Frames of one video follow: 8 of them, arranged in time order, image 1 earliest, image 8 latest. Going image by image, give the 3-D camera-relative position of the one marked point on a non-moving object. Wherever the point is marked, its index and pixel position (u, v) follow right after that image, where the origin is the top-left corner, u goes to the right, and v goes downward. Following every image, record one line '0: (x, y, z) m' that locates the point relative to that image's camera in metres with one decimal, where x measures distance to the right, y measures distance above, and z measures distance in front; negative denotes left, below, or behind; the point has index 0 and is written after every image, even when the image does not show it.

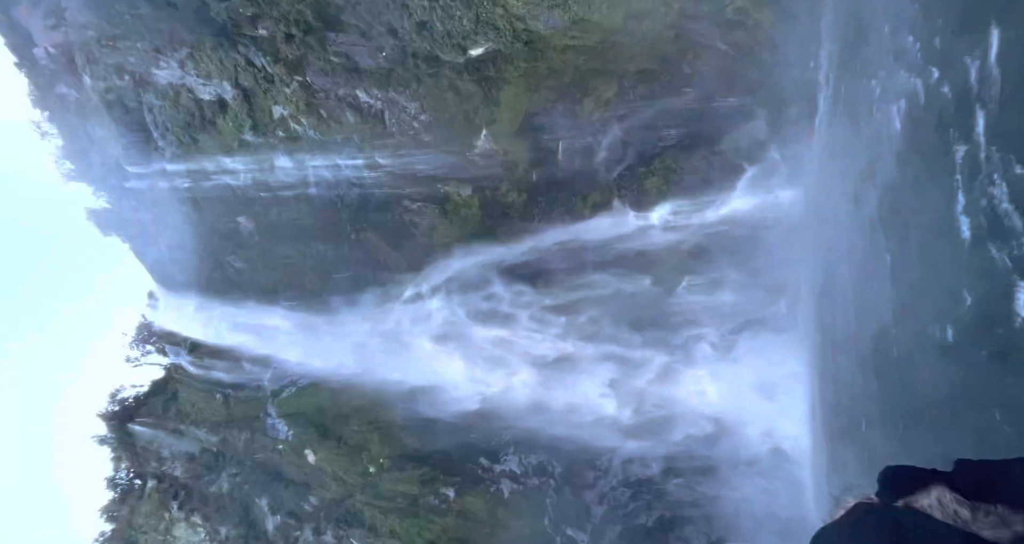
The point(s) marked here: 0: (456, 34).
0: (-0.7, +3.2, +8.5) m
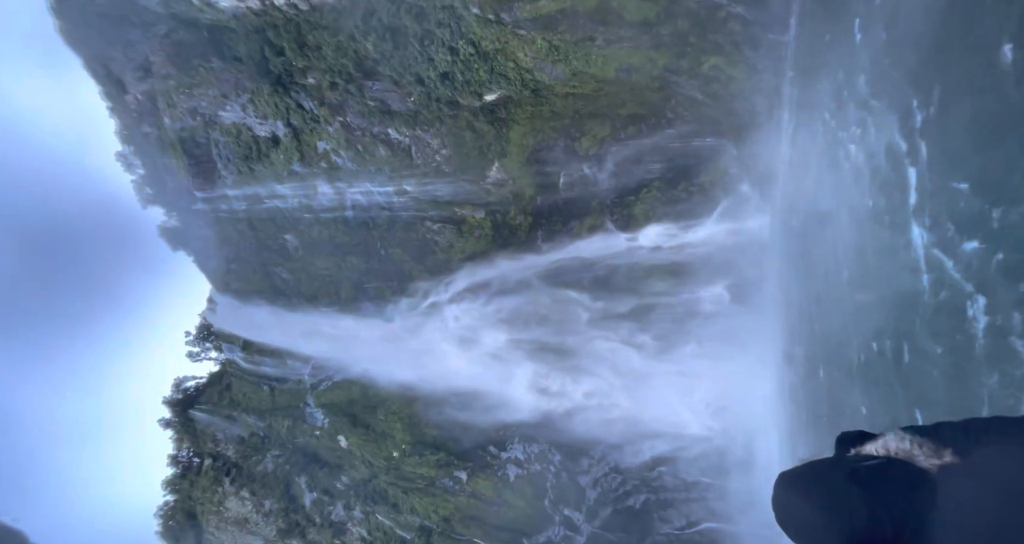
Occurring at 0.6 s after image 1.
0: (-0.7, +3.0, +10.2) m
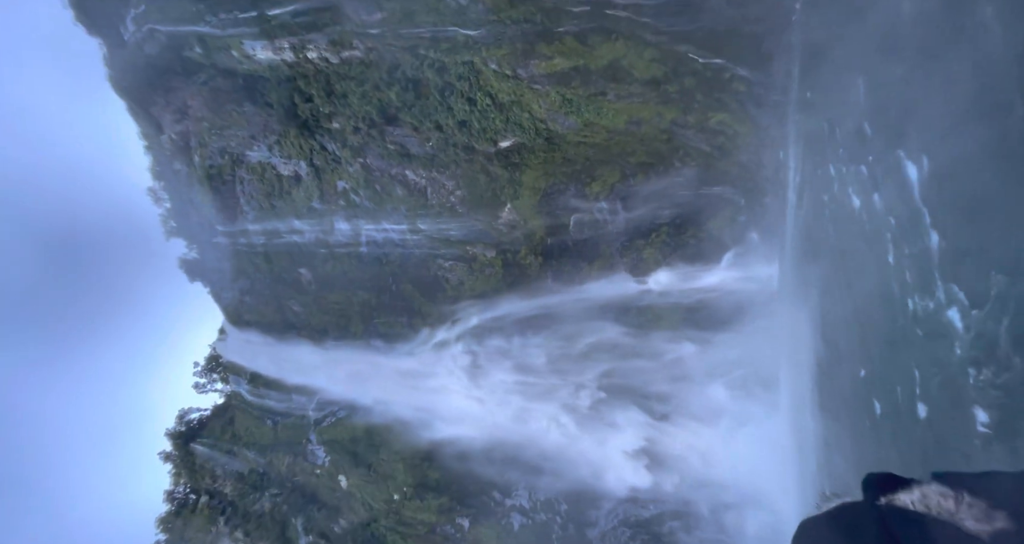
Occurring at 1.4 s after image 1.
0: (-0.4, +2.4, +10.7) m
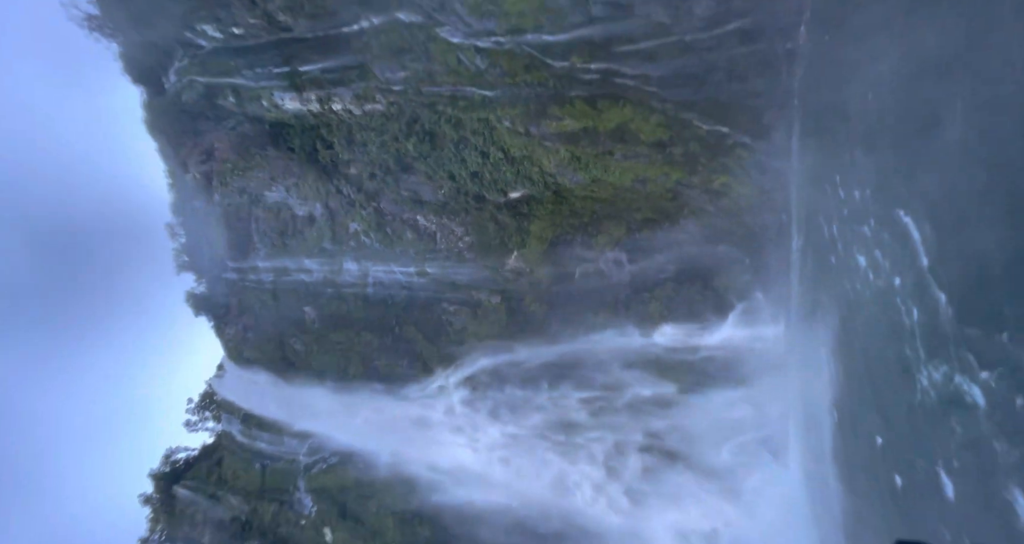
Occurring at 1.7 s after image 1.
0: (-0.2, +1.6, +11.0) m
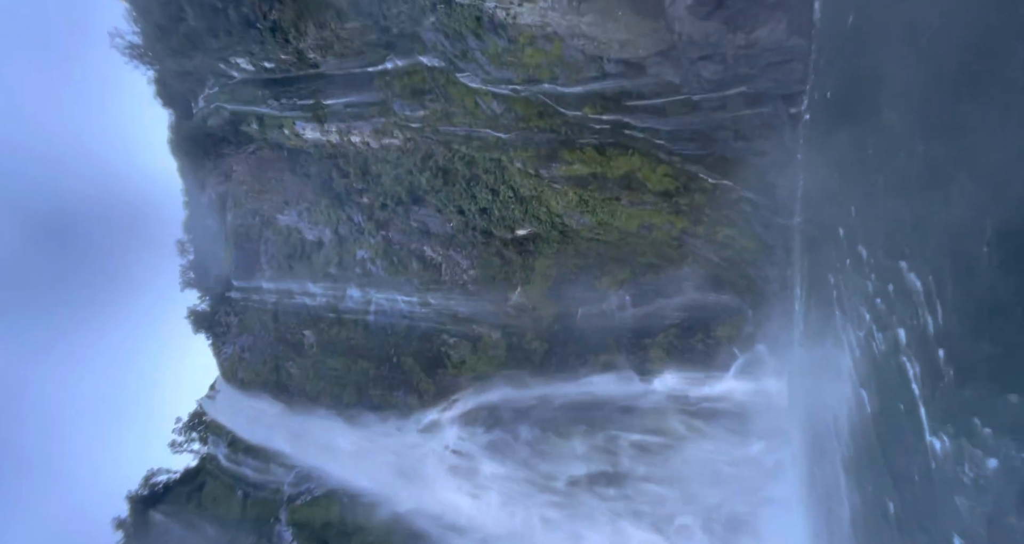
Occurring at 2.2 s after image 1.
0: (-0.1, +1.0, +11.1) m
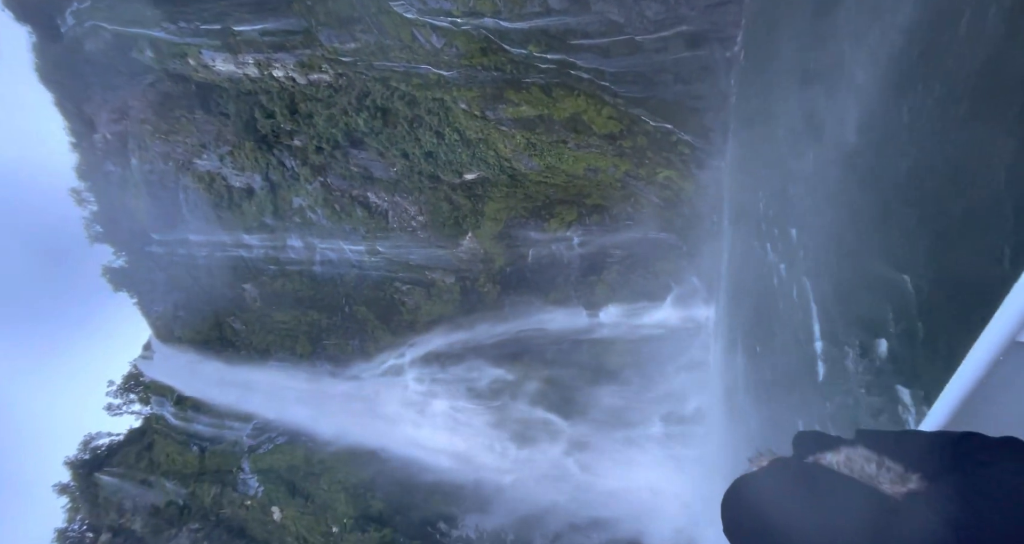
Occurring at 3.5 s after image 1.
0: (-1.0, +1.9, +11.0) m
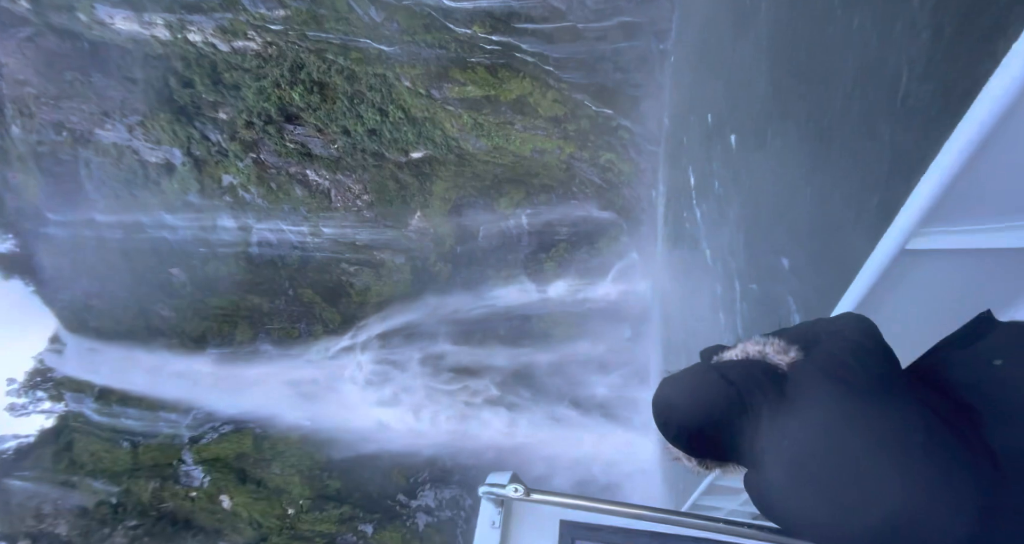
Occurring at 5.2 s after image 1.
0: (-2.0, +2.3, +10.9) m
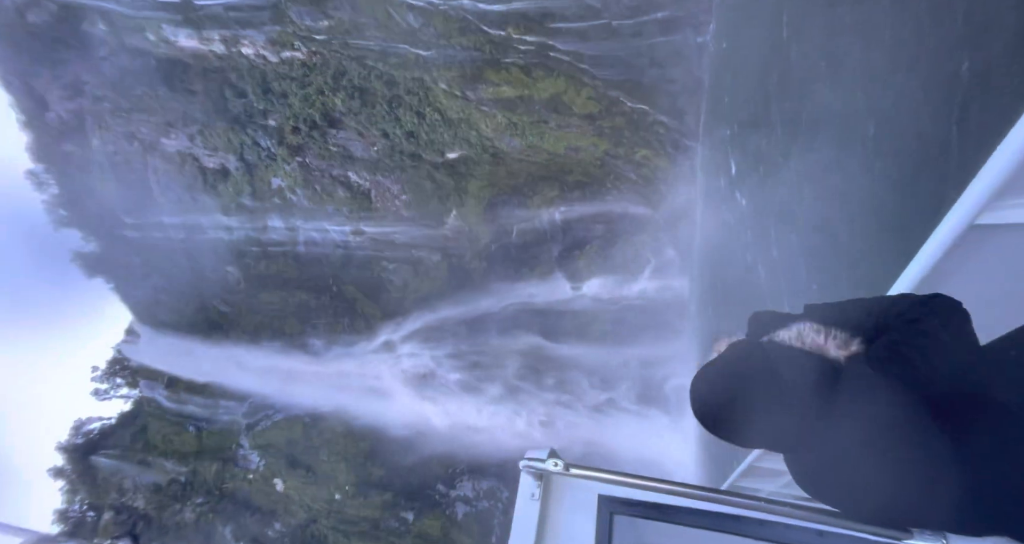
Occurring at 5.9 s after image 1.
0: (-1.4, +2.3, +11.2) m
